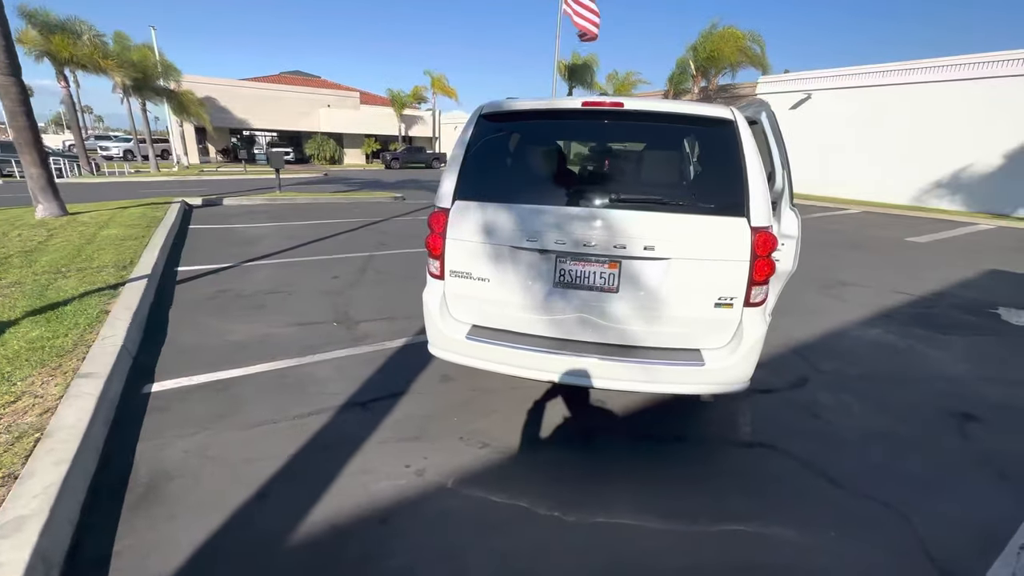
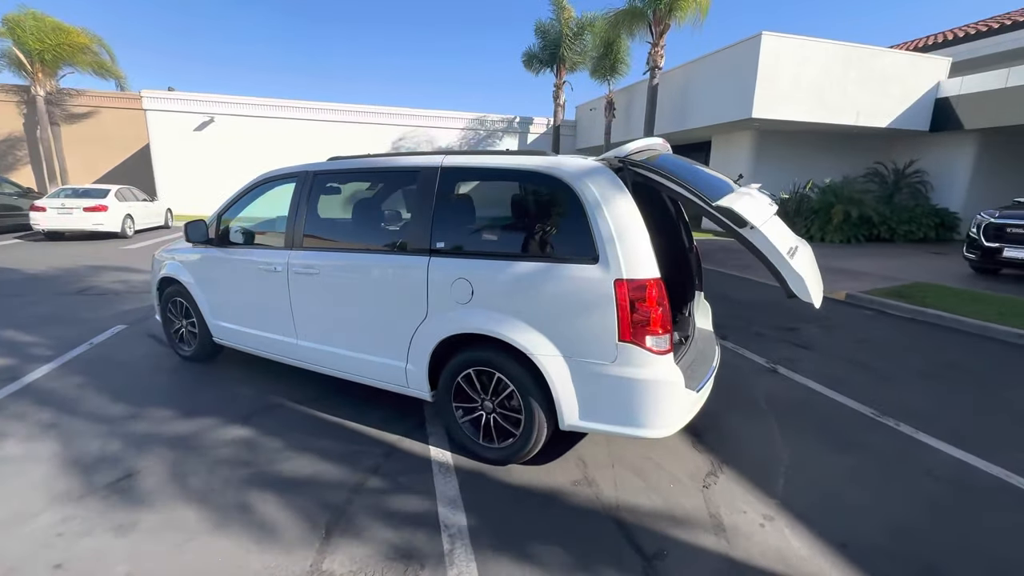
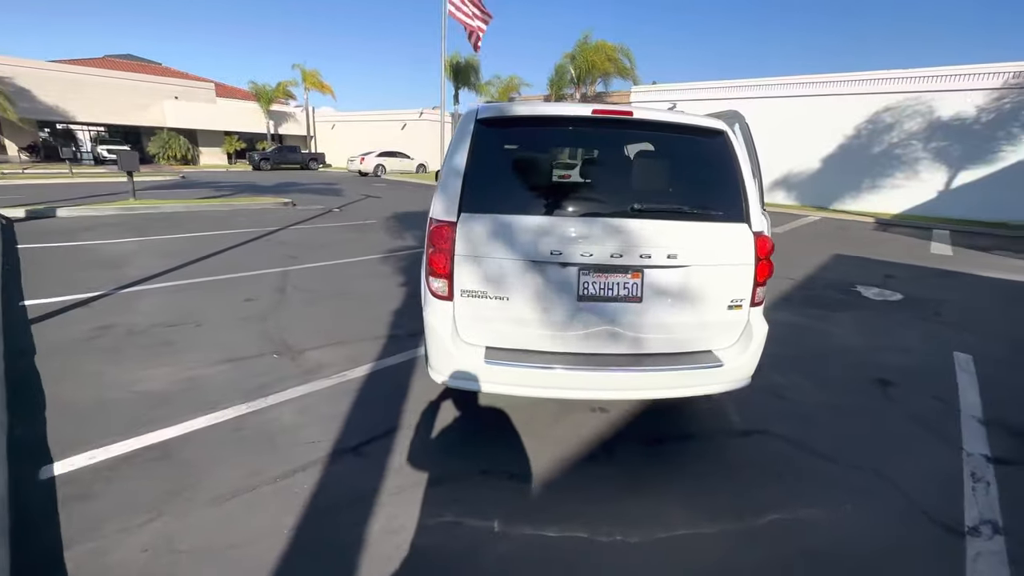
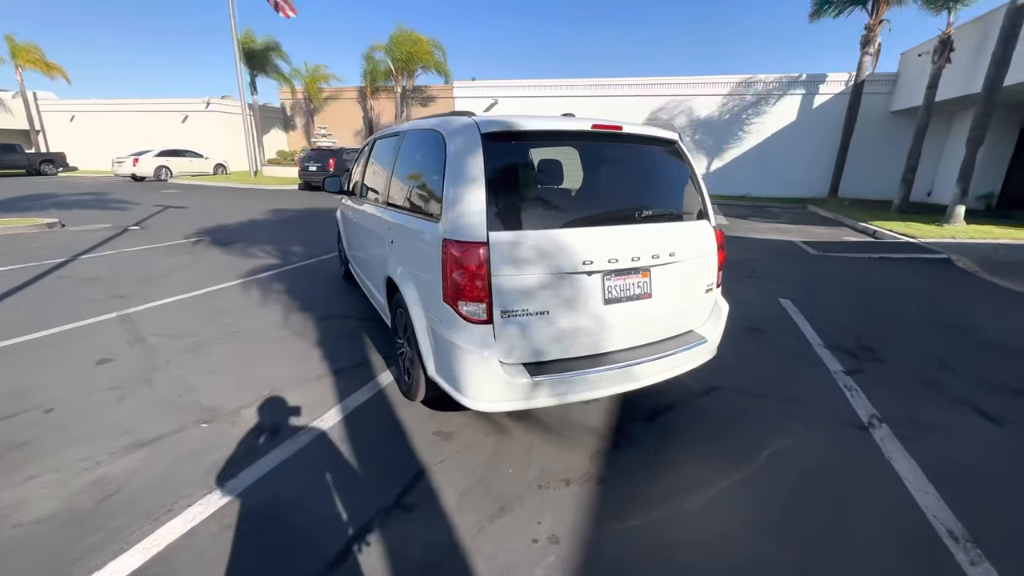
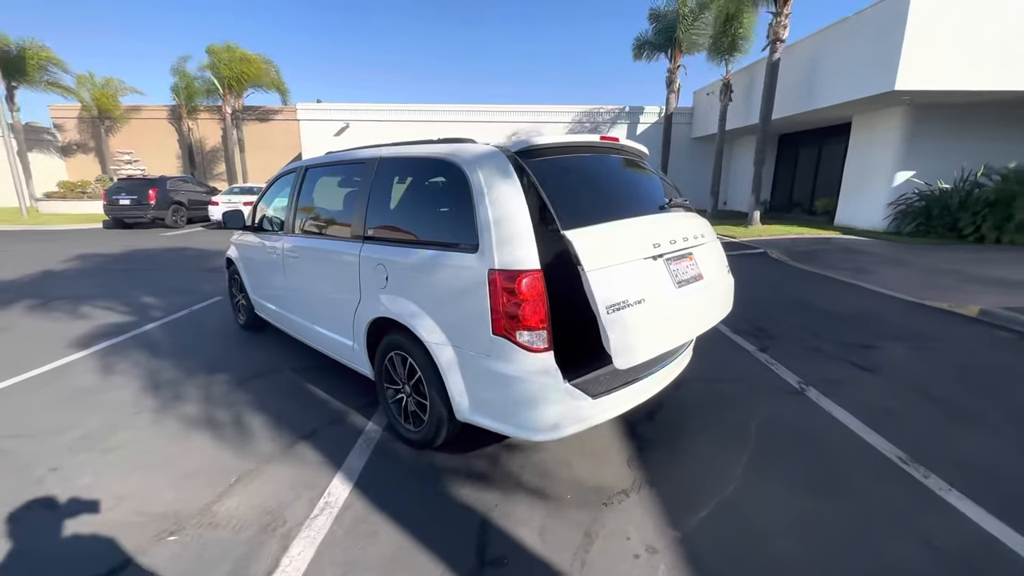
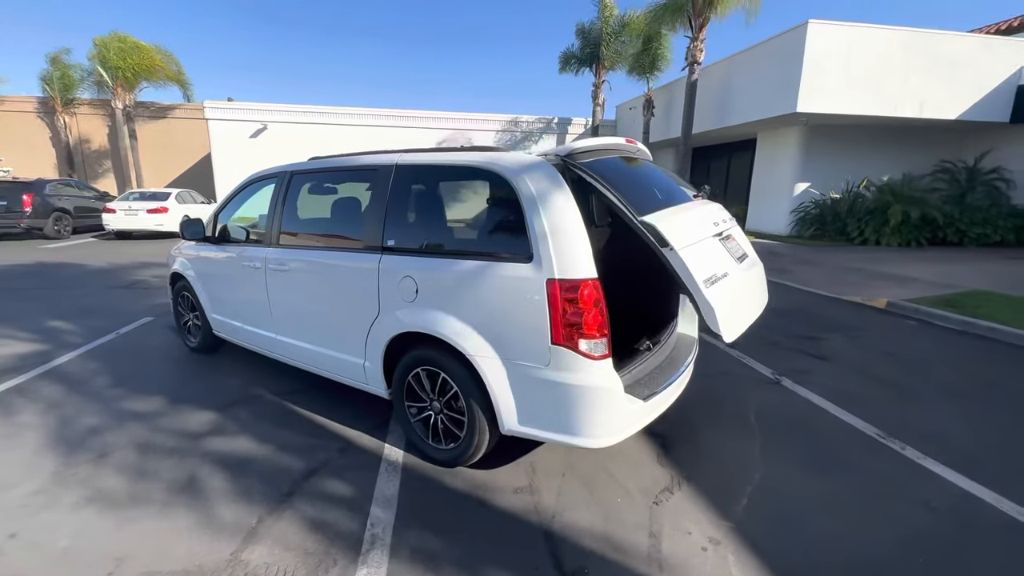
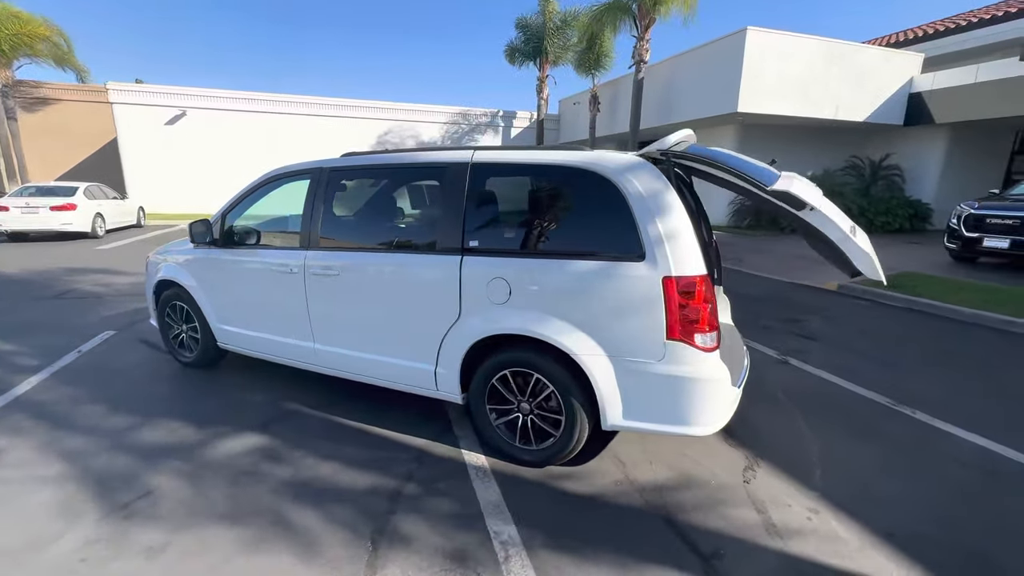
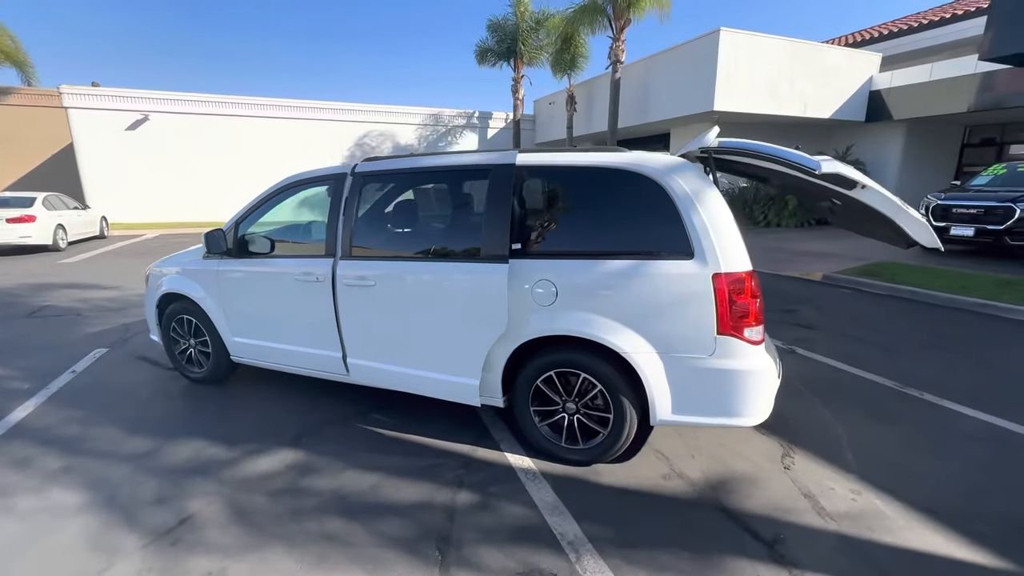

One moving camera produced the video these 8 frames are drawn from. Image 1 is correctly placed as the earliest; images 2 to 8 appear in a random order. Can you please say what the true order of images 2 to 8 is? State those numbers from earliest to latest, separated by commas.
3, 4, 5, 6, 2, 7, 8
